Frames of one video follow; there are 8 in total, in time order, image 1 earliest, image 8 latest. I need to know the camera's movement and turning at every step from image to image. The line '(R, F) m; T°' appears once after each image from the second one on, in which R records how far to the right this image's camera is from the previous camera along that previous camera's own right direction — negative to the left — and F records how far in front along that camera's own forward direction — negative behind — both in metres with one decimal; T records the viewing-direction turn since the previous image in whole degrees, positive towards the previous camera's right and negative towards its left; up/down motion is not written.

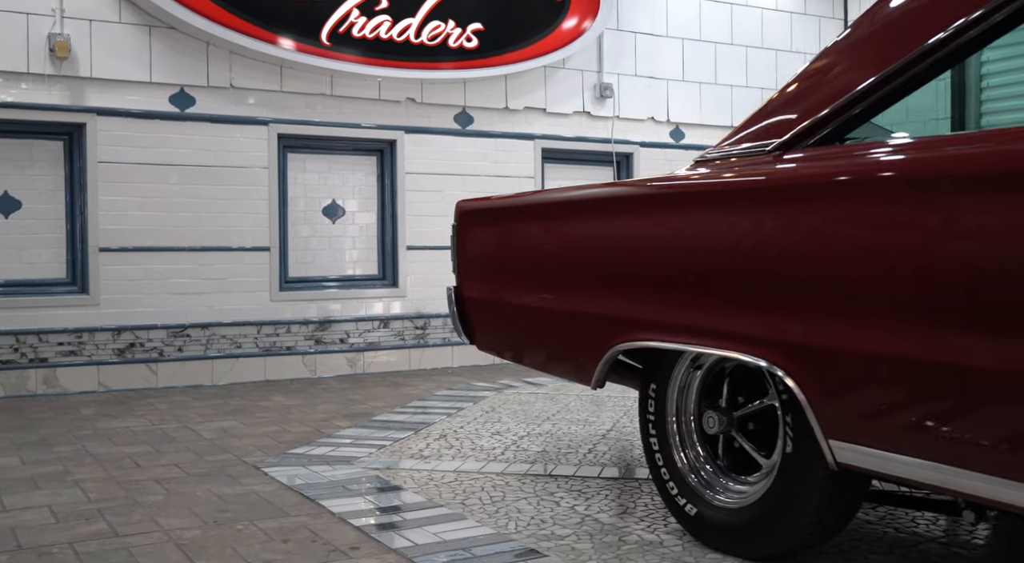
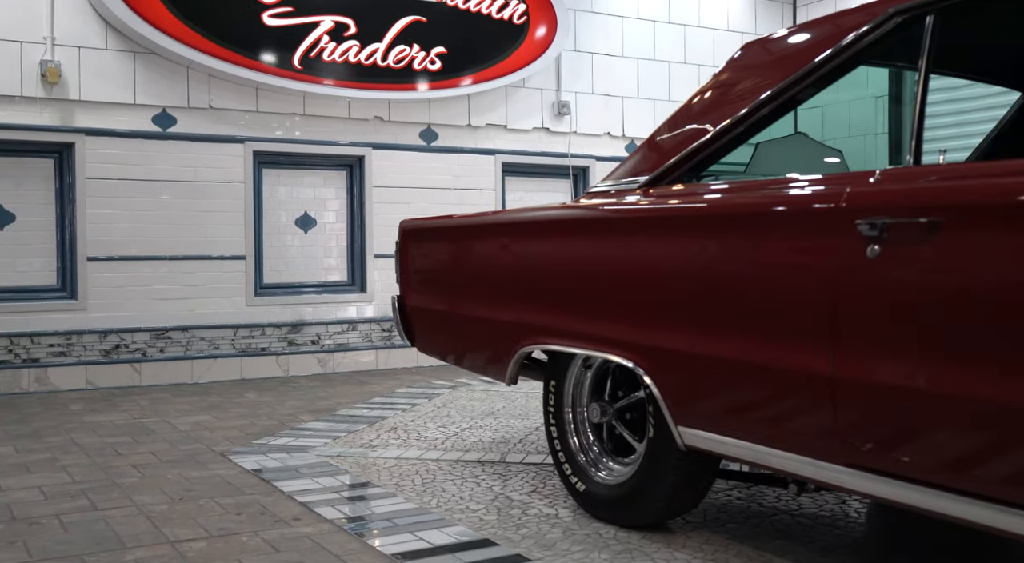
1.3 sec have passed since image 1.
(+0.3, -0.5) m; 0°
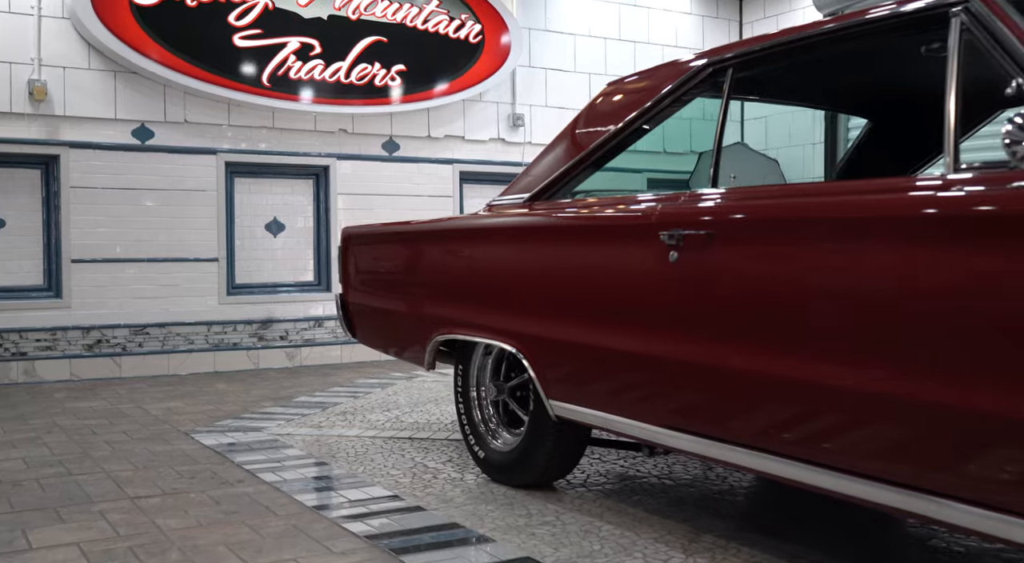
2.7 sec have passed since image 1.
(+0.4, -0.6) m; 0°
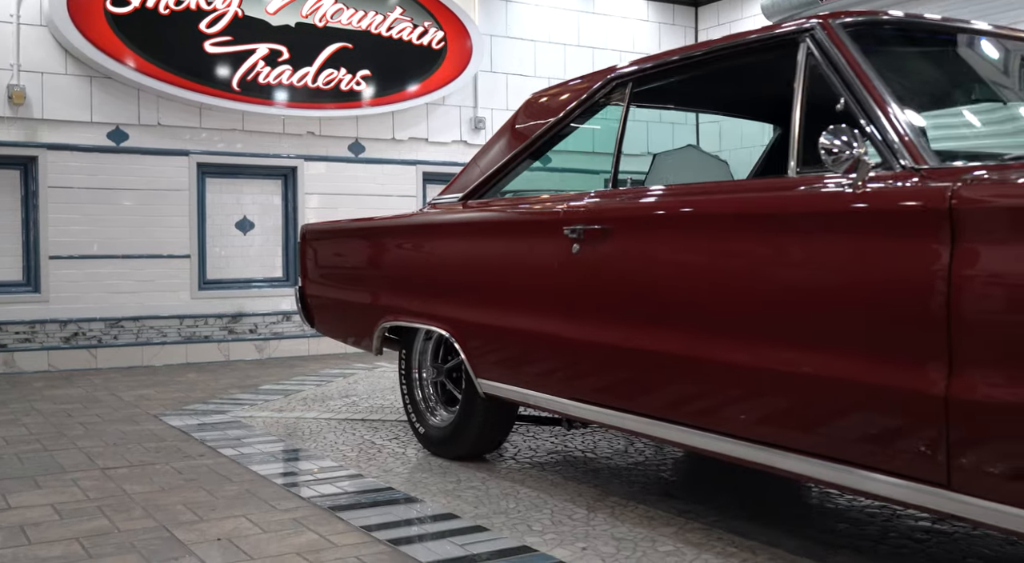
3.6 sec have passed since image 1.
(+0.2, -0.4) m; +1°
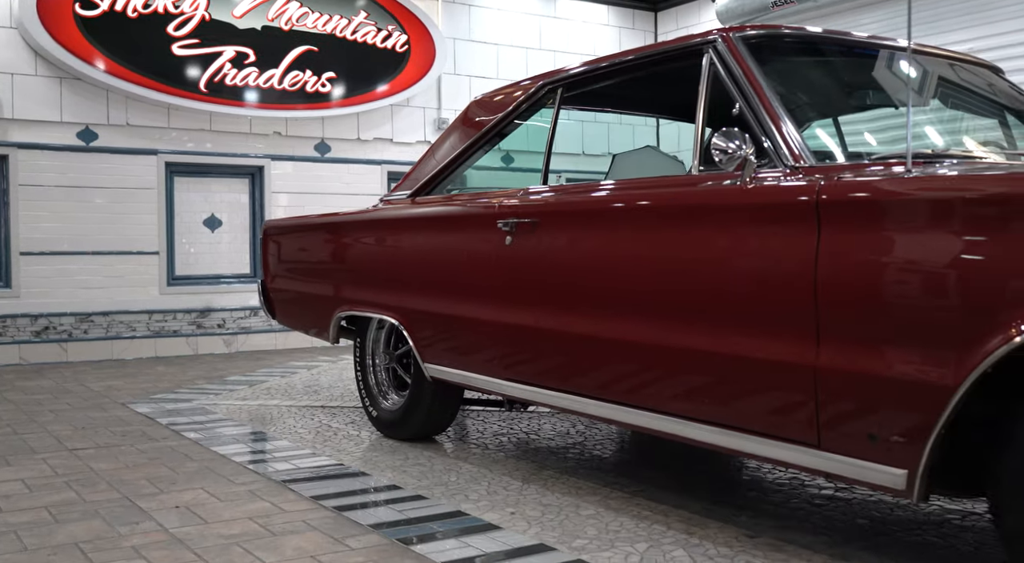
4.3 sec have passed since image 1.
(+0.1, -0.3) m; +1°
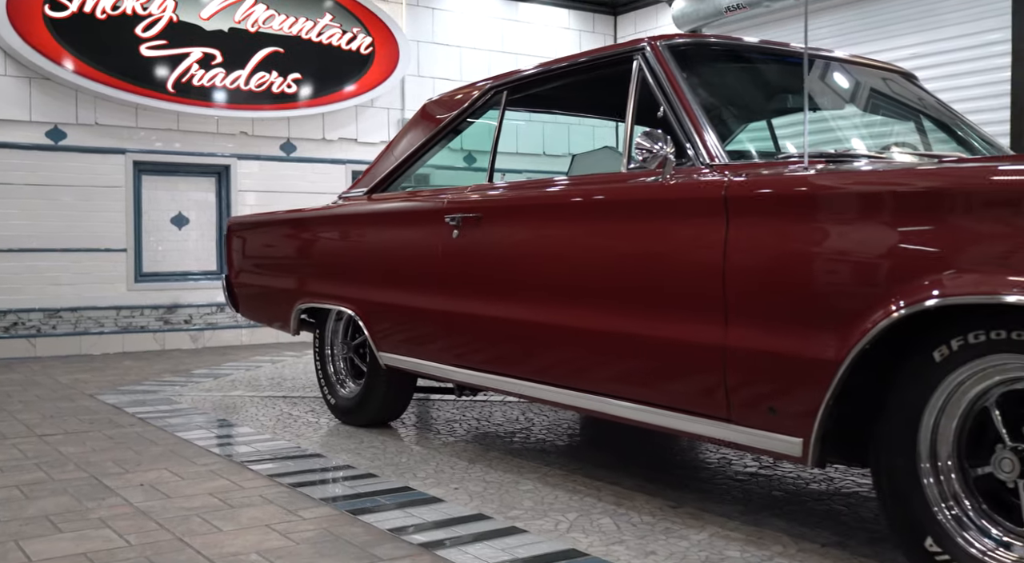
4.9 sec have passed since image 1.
(+0.1, -0.3) m; +2°
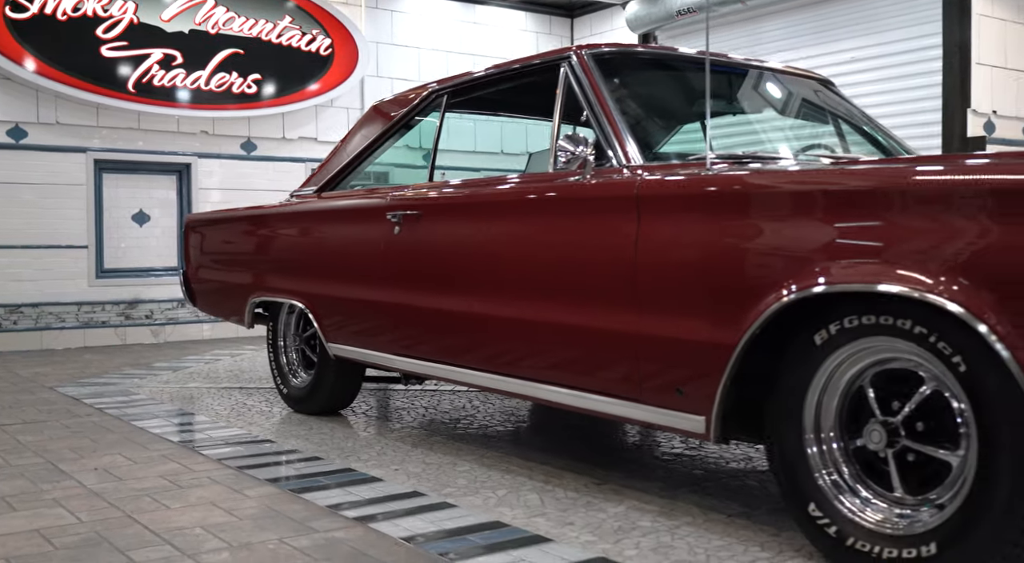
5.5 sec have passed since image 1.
(+0.1, -0.2) m; +2°
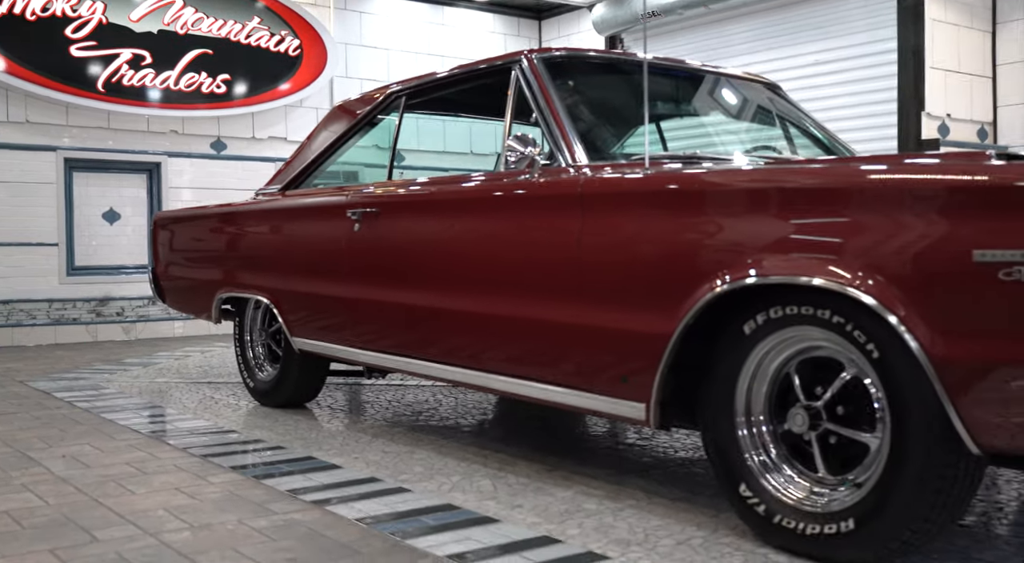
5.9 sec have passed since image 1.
(+0.1, -0.2) m; +1°
